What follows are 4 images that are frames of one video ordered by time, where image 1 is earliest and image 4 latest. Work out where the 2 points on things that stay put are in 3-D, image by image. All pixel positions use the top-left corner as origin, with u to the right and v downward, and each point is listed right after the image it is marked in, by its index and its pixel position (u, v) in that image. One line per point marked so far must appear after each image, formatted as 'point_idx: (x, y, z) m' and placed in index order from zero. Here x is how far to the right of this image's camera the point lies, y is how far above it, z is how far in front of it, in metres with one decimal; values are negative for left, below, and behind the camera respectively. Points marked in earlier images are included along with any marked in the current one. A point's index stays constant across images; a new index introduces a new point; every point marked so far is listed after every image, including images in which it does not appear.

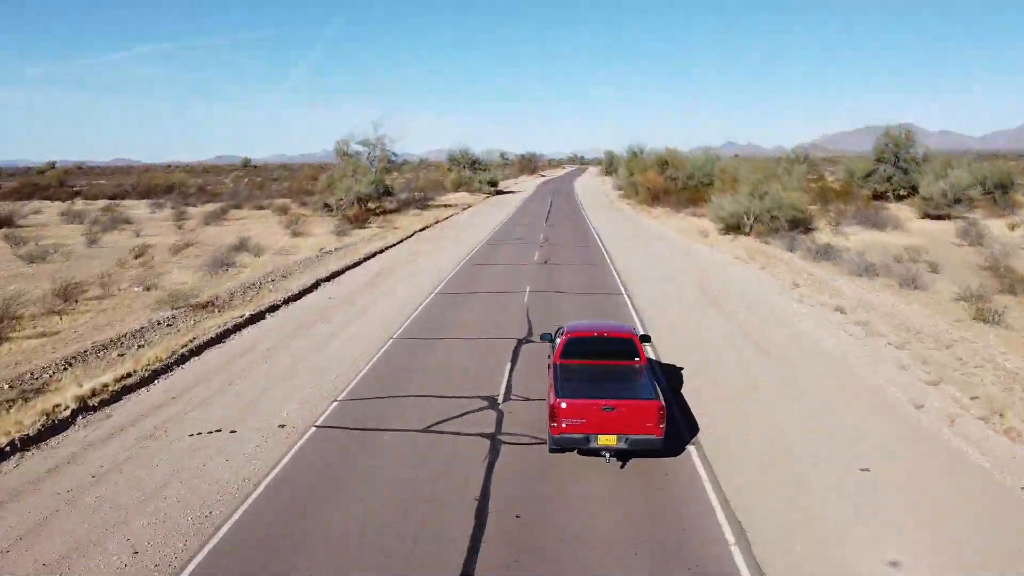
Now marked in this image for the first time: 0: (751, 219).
0: (+5.2, +1.5, +16.3) m
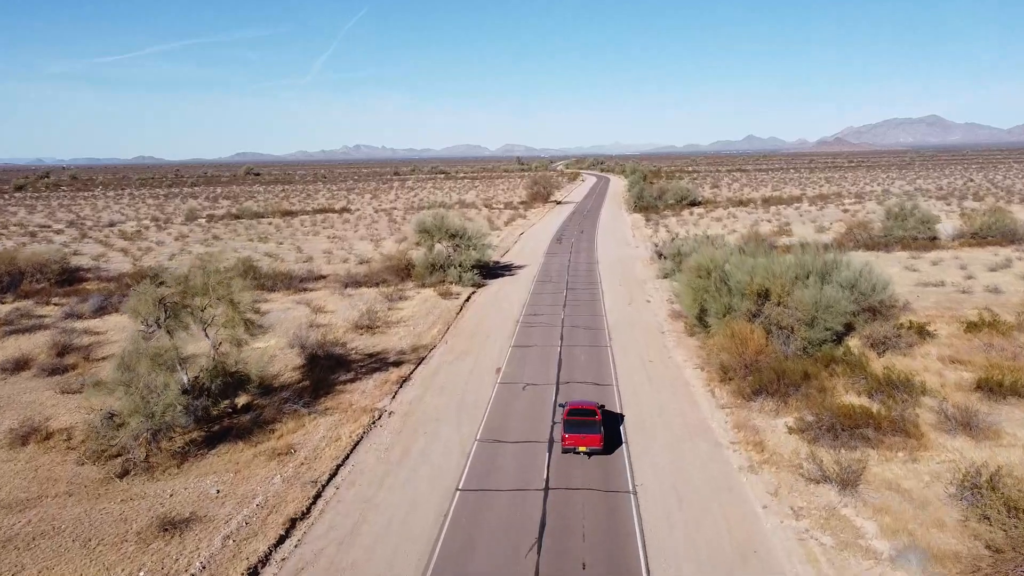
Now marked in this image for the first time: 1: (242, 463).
0: (+4.3, -4.0, +2.5) m
1: (-4.6, -3.0, +12.6) m
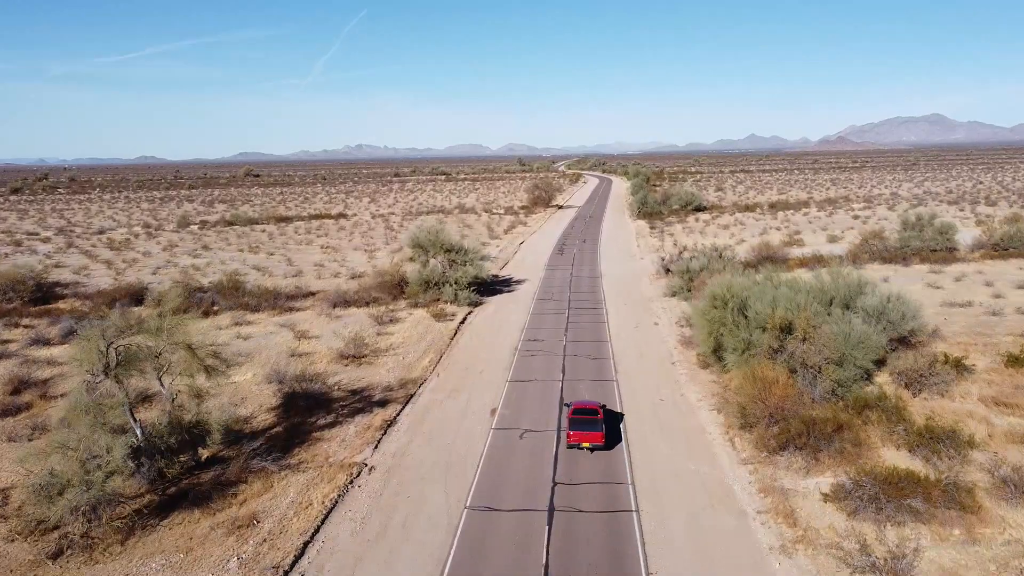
0: (+4.2, -4.8, +0.8) m
1: (-4.7, -3.7, +11.0) m
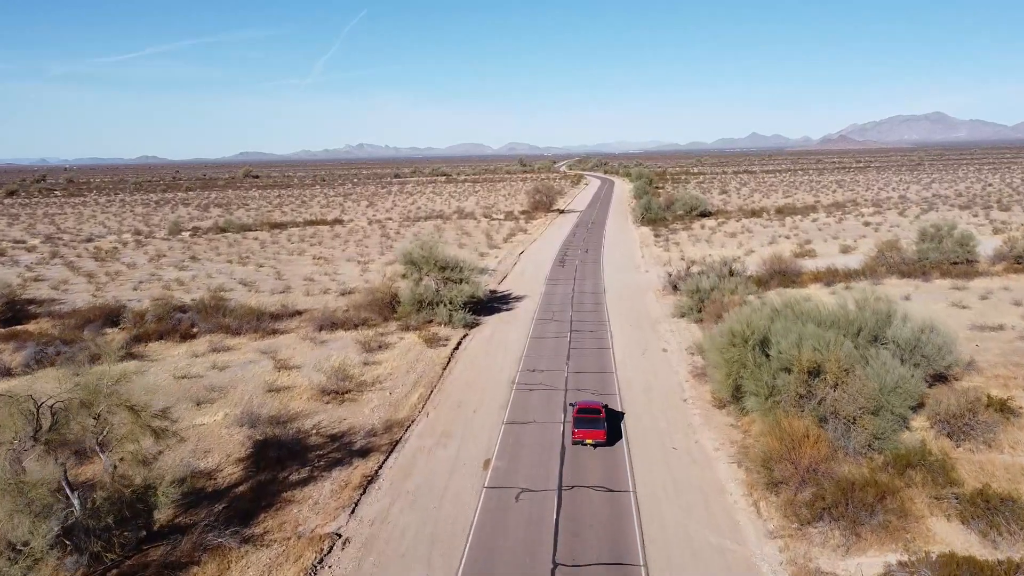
0: (+4.1, -5.5, -0.9) m
1: (-4.8, -4.5, +9.3) m
